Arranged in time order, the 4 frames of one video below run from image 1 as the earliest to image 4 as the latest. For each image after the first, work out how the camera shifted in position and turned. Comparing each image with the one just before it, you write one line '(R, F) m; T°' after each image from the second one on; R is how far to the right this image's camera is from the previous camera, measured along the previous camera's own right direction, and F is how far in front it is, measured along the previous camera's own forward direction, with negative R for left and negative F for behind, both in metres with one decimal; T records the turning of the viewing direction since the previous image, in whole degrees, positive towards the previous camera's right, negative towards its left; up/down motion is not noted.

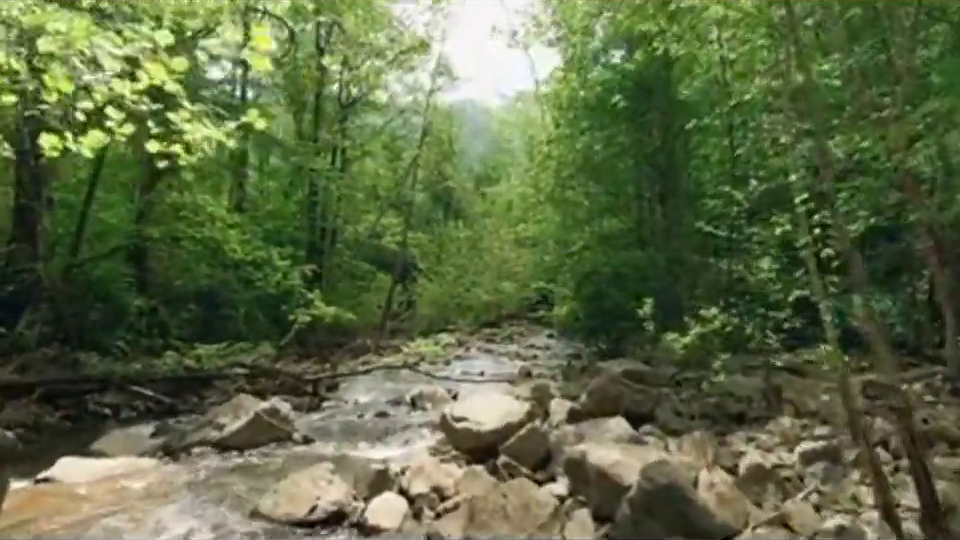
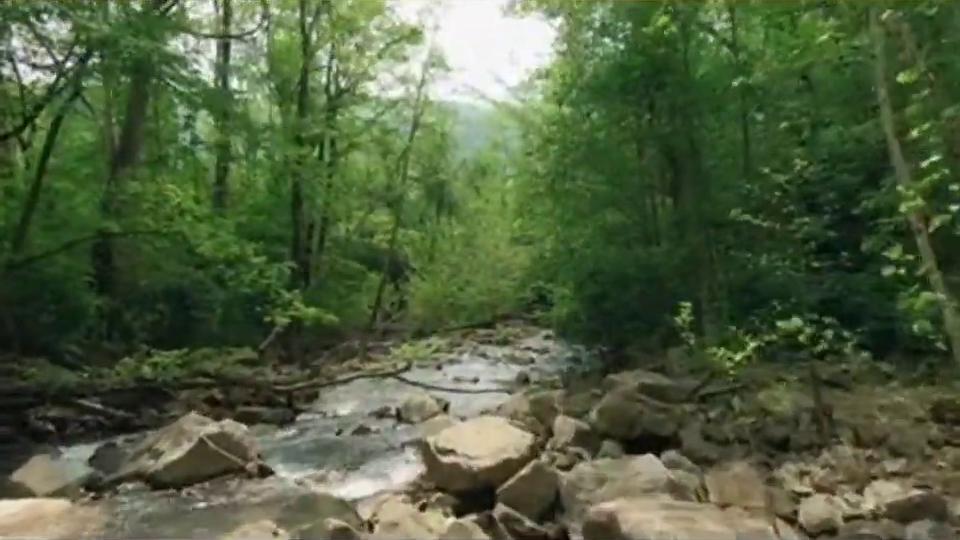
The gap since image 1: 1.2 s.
(0.0, +1.8) m; 0°
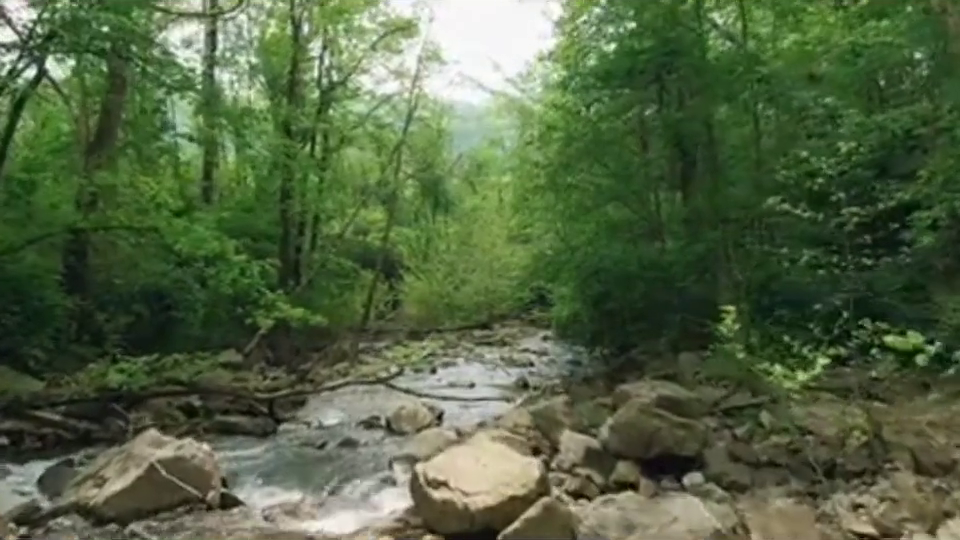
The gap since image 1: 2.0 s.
(0.0, +1.2) m; 0°
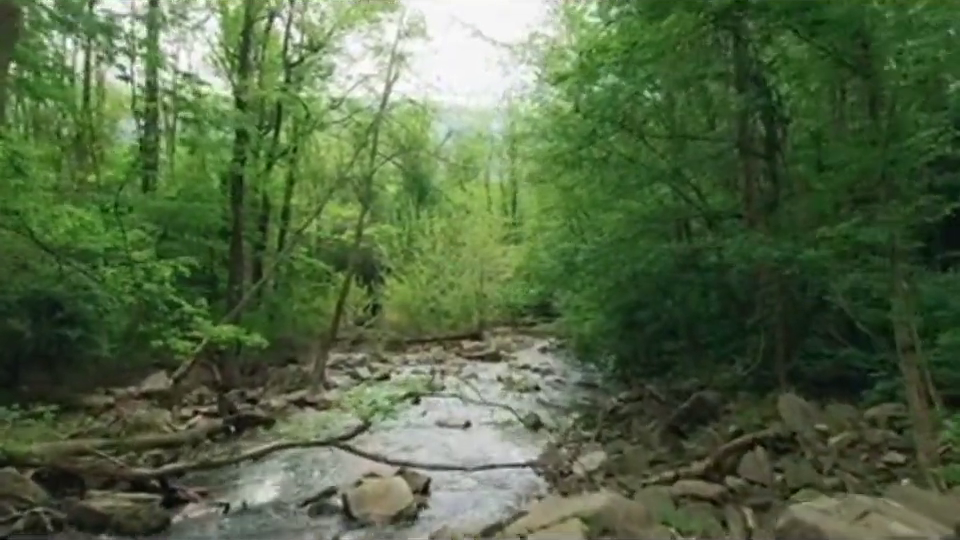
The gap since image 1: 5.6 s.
(-0.2, +5.0) m; +1°
